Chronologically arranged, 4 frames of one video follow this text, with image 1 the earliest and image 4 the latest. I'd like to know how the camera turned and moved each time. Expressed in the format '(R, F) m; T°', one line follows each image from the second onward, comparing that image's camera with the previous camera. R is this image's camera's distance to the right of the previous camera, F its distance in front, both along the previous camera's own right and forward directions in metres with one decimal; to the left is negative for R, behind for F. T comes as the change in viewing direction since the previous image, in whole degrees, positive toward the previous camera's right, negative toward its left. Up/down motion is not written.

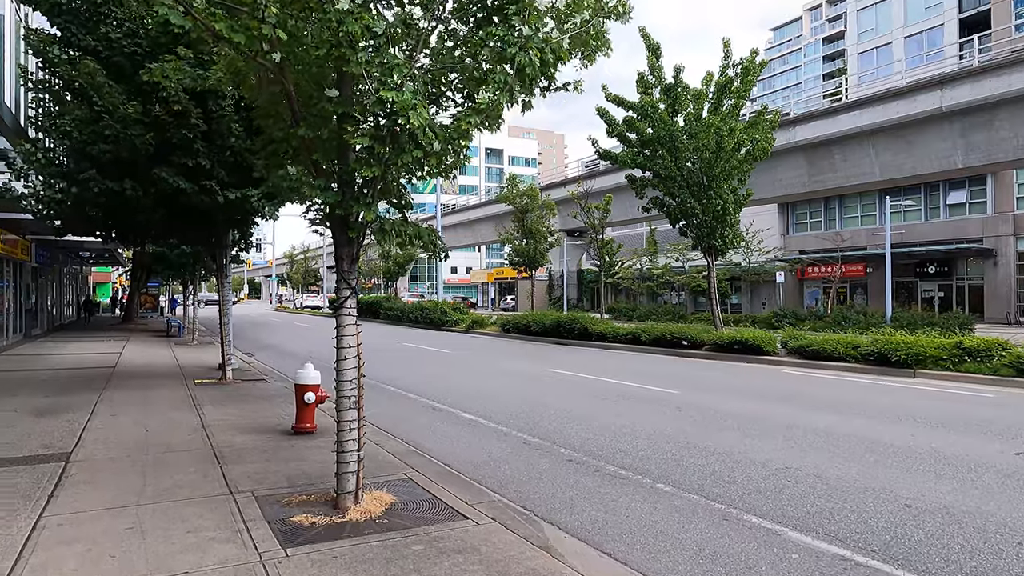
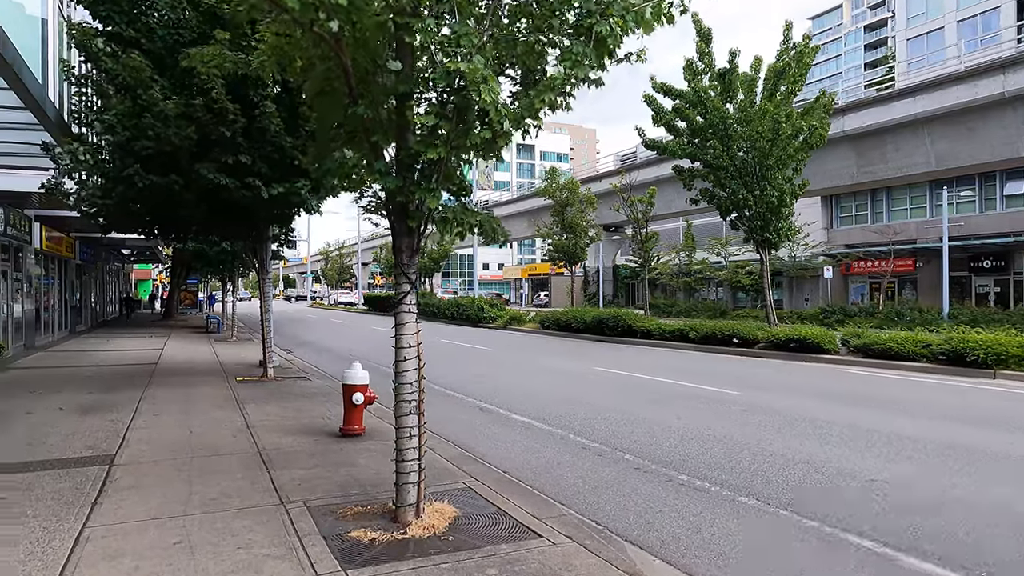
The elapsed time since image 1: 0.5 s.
(-0.3, +0.5) m; -3°
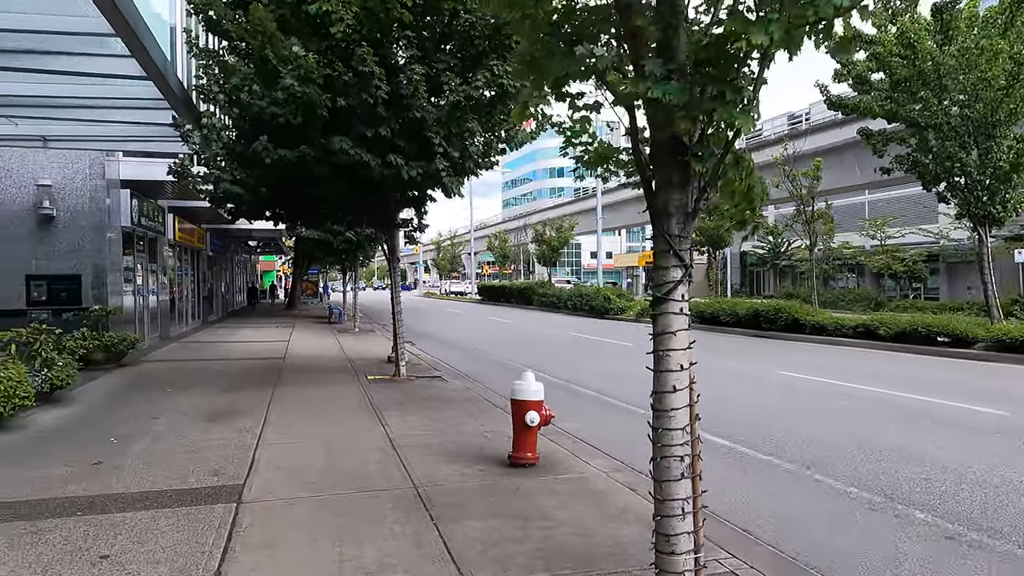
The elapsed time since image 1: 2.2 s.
(-1.0, +1.8) m; -9°
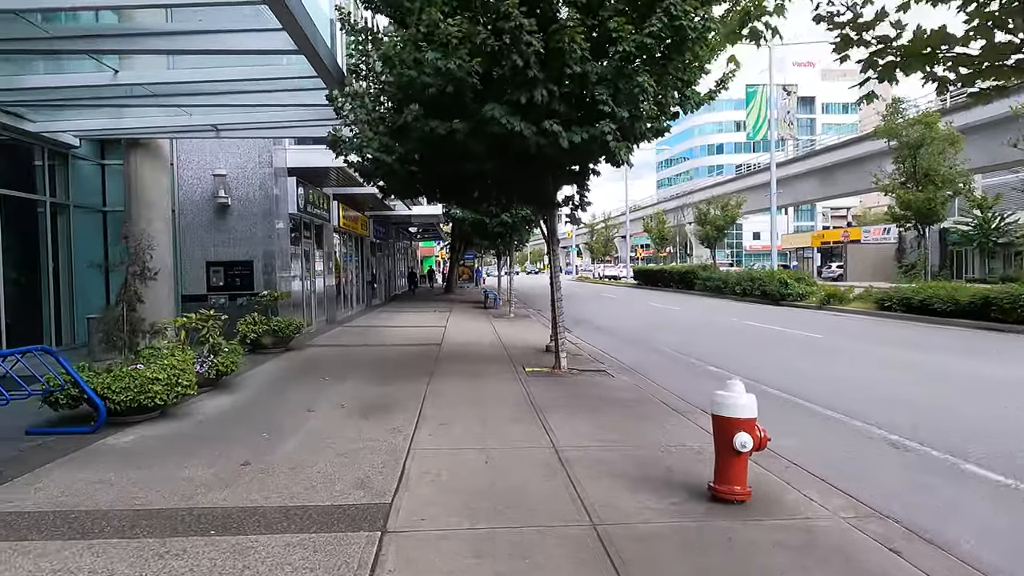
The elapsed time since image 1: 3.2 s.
(-0.3, +1.2) m; -13°
